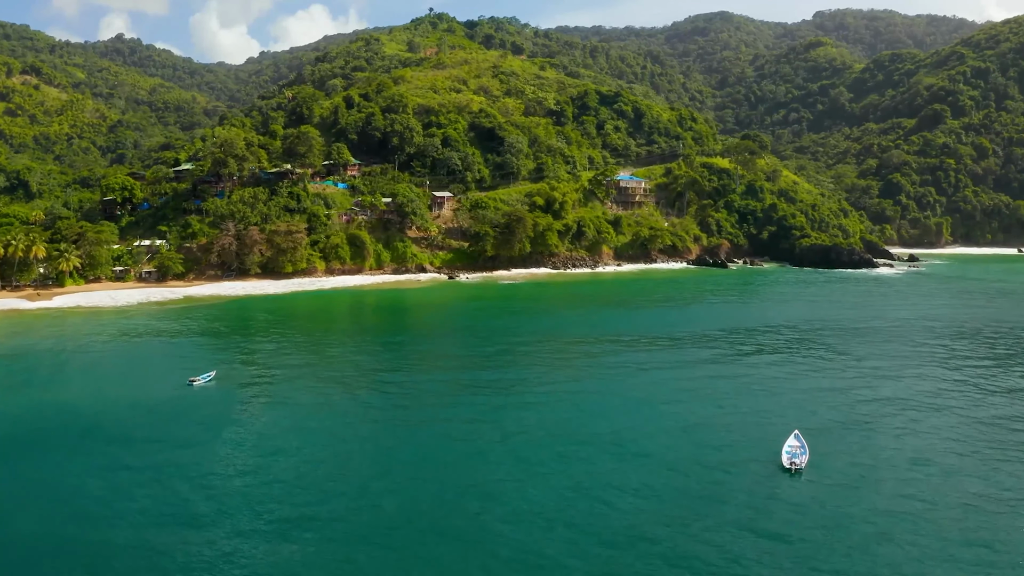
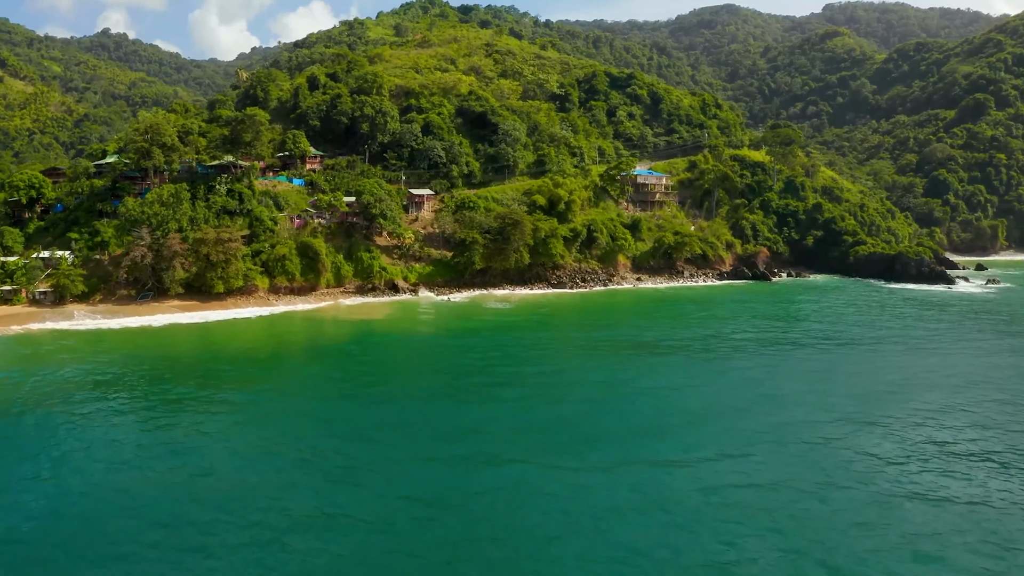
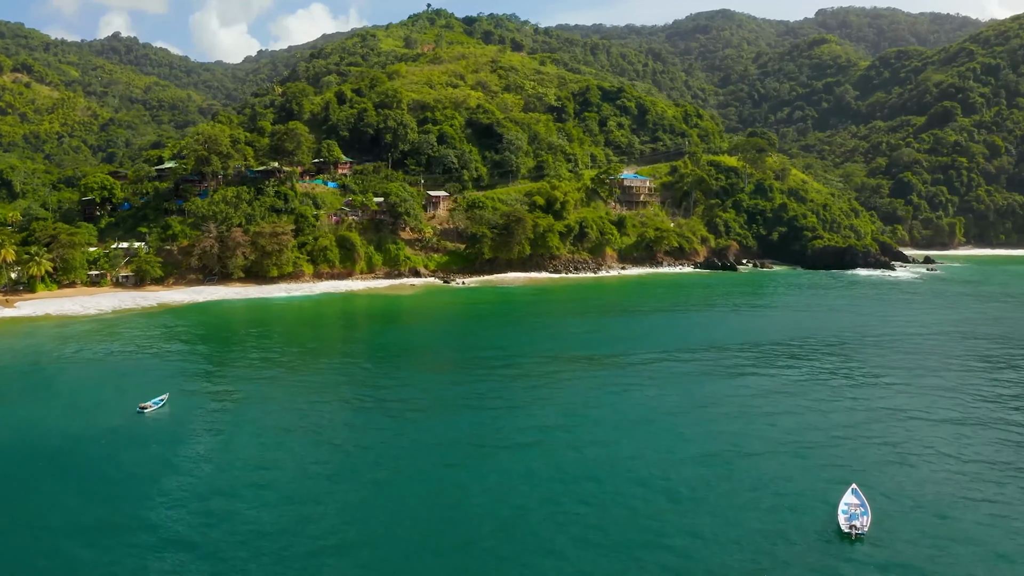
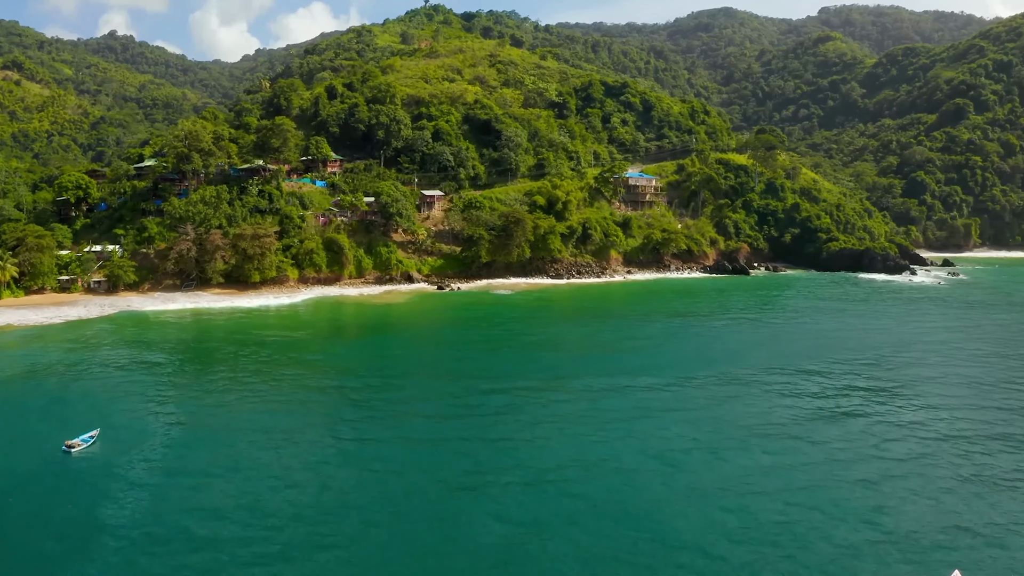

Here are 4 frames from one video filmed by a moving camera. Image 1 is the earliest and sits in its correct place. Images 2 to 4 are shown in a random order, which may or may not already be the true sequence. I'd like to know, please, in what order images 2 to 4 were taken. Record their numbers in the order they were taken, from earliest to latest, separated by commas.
3, 4, 2
